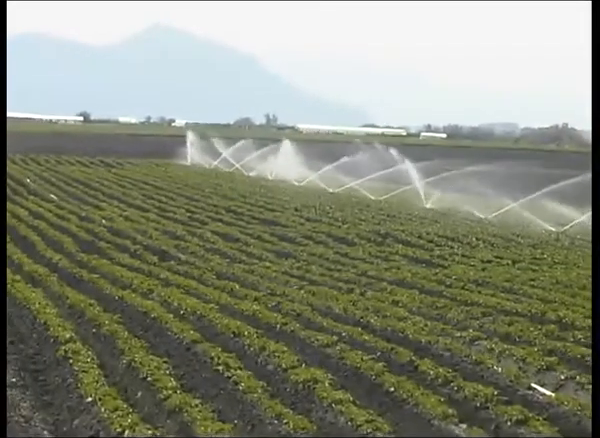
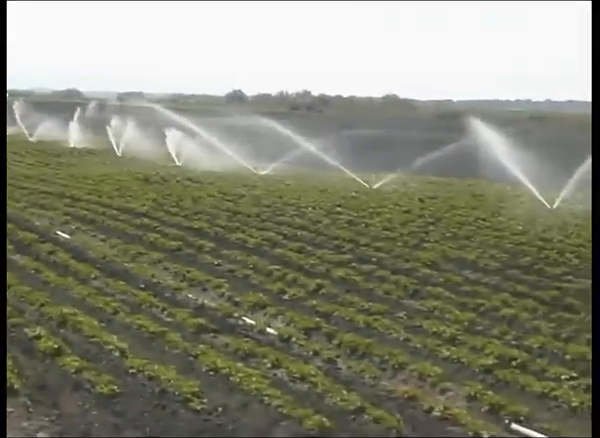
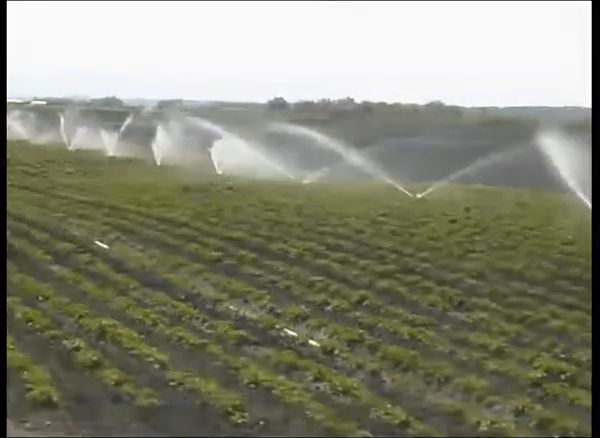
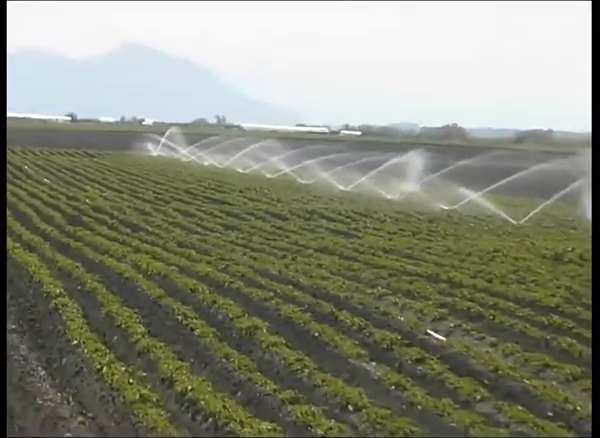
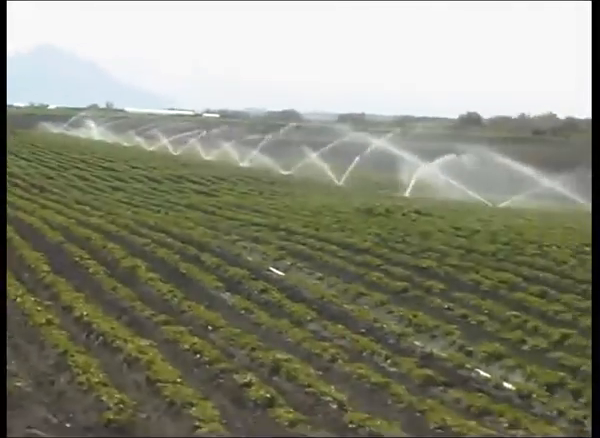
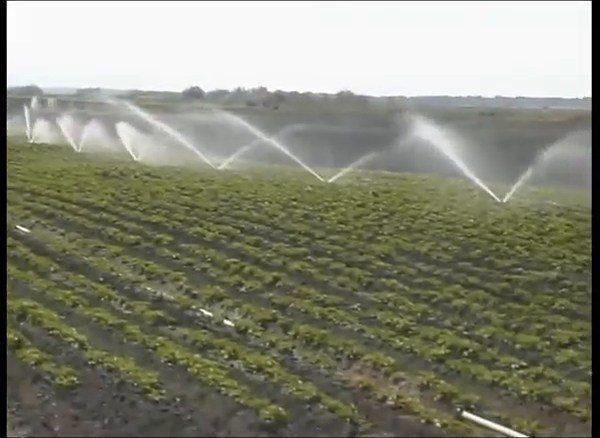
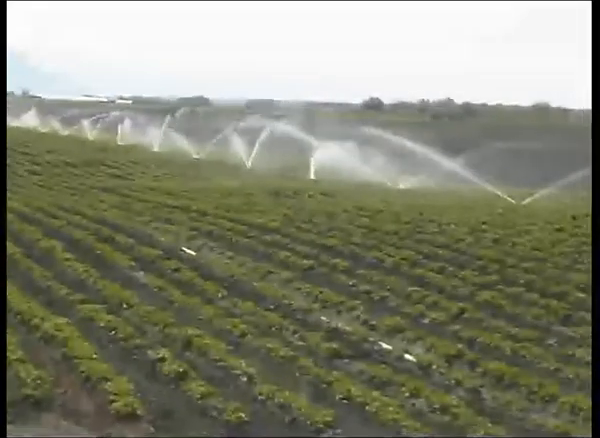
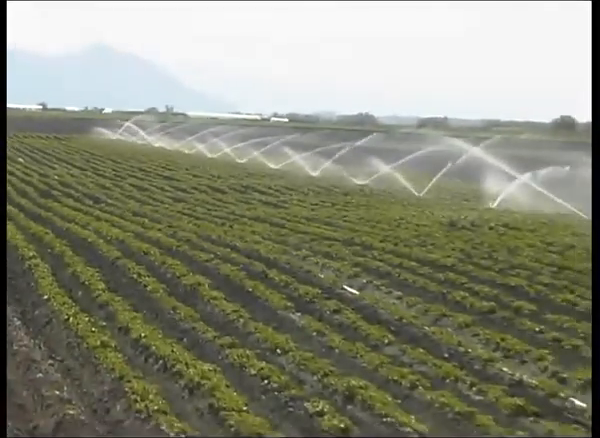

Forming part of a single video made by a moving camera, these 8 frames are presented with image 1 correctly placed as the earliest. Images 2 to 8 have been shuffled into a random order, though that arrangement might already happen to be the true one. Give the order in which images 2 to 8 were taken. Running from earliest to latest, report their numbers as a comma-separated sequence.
4, 8, 5, 7, 3, 2, 6
